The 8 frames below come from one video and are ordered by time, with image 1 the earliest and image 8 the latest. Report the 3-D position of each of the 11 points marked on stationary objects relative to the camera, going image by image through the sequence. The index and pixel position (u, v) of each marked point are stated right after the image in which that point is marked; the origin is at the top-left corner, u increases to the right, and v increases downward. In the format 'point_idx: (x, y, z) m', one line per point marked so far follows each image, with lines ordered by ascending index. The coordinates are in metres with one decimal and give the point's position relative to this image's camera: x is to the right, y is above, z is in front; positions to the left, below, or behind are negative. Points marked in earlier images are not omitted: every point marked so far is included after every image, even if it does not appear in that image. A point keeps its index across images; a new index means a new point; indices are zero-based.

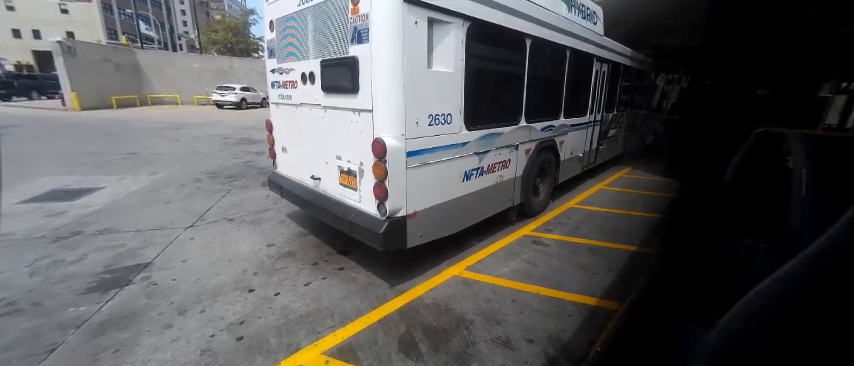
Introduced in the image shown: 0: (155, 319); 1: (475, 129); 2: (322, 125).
0: (-2.3, -1.1, +2.8) m
1: (+0.5, +0.6, +3.5) m
2: (-1.1, +0.6, +3.5) m
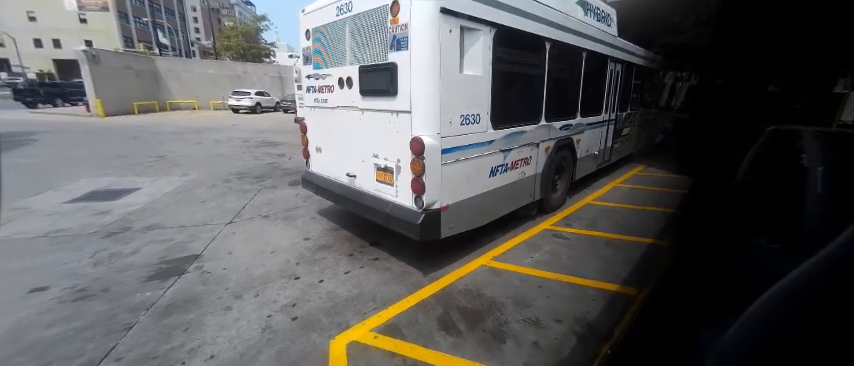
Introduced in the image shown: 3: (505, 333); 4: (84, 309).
0: (-2.0, -1.1, +3.1) m
1: (+0.8, +0.6, +3.8) m
2: (-0.8, +0.6, +3.7) m
3: (+0.6, -1.2, +2.7) m
4: (-3.1, -1.1, +3.0) m
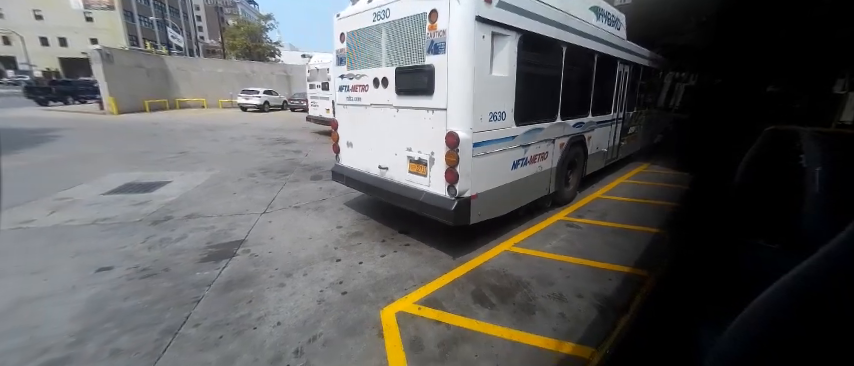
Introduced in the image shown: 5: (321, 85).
0: (-1.6, -1.0, +3.4) m
1: (+1.2, +0.7, +4.1) m
2: (-0.4, +0.7, +4.1) m
3: (+1.0, -1.1, +3.1) m
4: (-2.8, -1.0, +3.4) m
5: (-4.1, +3.8, +12.8) m
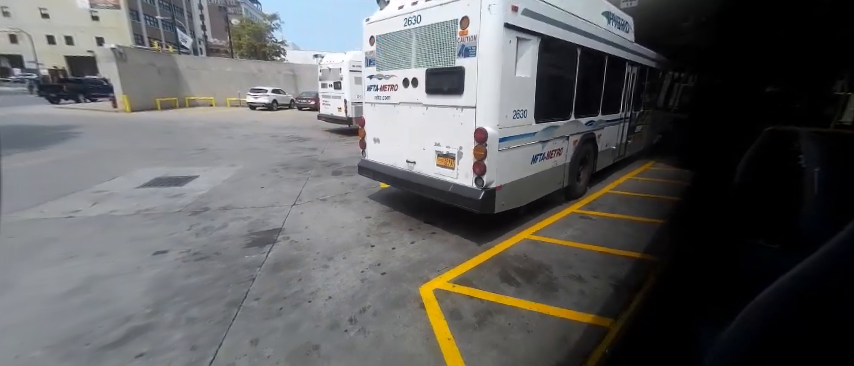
0: (-1.3, -0.9, +3.8) m
1: (+1.5, +0.8, +4.4) m
2: (-0.1, +0.8, +4.4) m
3: (+1.3, -1.0, +3.4) m
4: (-2.4, -0.9, +3.7) m
5: (-3.7, +3.9, +13.1) m
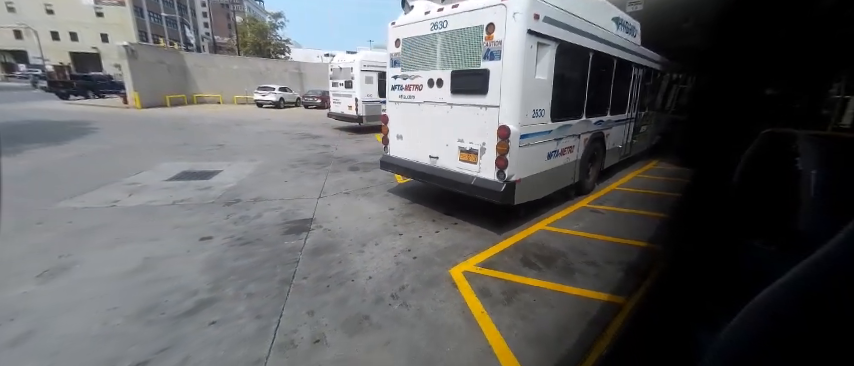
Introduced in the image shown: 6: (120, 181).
0: (-1.0, -0.8, +4.1) m
1: (+1.9, +0.9, +4.8) m
2: (+0.3, +0.9, +4.7) m
3: (+1.6, -1.0, +3.7) m
4: (-2.1, -0.8, +4.0) m
5: (-3.3, +4.0, +13.4) m
6: (-6.2, 0.0, +6.6) m
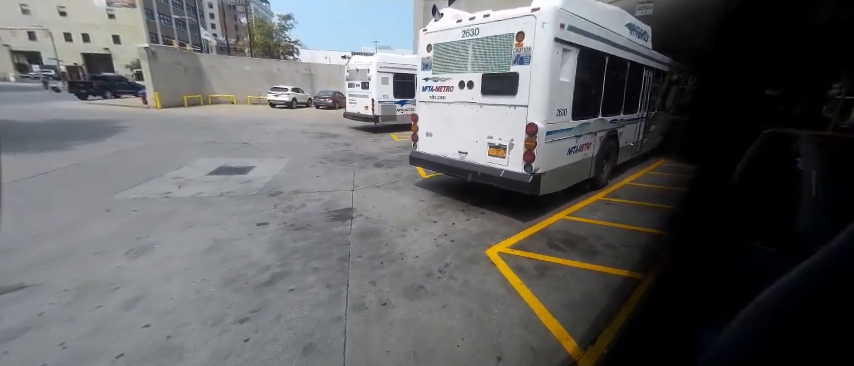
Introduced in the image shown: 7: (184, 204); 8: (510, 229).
0: (-0.5, -0.7, +4.6) m
1: (+2.3, +1.0, +5.2) m
2: (+0.8, +1.1, +5.2) m
3: (+2.1, -0.9, +4.2) m
4: (-1.6, -0.7, +4.5) m
5: (-2.8, +4.1, +13.9) m
6: (-5.7, +0.2, +7.1) m
7: (-4.1, -0.4, +5.6) m
8: (+1.2, -0.7, +4.7) m
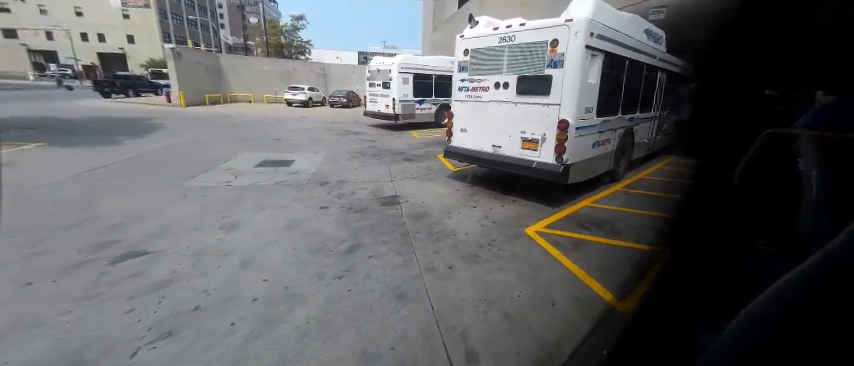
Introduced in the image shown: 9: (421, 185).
0: (+0.2, -0.5, +5.2) m
1: (+3.0, +1.2, +5.8) m
2: (+1.5, +1.2, +5.8) m
3: (+2.8, -0.7, +4.8) m
4: (-1.0, -0.5, +5.2) m
5: (-2.0, +4.4, +14.6) m
6: (-4.9, +0.4, +7.8) m
7: (-3.4, -0.2, +6.2) m
8: (+1.9, -0.5, +5.4) m
9: (-0.1, 0.0, +6.8) m
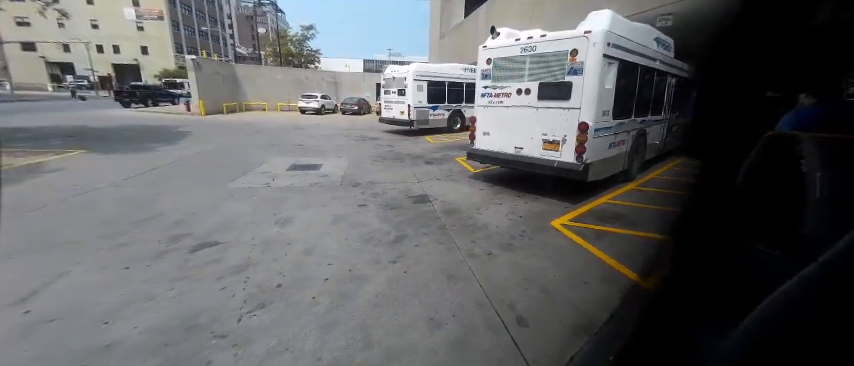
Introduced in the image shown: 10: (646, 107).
0: (+0.7, -0.5, +5.7) m
1: (+3.6, +1.2, +6.3) m
2: (+2.0, +1.2, +6.3) m
3: (+3.3, -0.6, +5.2) m
4: (-0.4, -0.5, +5.7) m
5: (-1.4, +4.2, +15.1) m
6: (-4.4, +0.3, +8.4) m
7: (-2.9, -0.2, +6.8) m
8: (+2.4, -0.5, +5.8) m
9: (+0.4, 0.0, +7.3) m
10: (+4.9, +1.7, +7.5) m
